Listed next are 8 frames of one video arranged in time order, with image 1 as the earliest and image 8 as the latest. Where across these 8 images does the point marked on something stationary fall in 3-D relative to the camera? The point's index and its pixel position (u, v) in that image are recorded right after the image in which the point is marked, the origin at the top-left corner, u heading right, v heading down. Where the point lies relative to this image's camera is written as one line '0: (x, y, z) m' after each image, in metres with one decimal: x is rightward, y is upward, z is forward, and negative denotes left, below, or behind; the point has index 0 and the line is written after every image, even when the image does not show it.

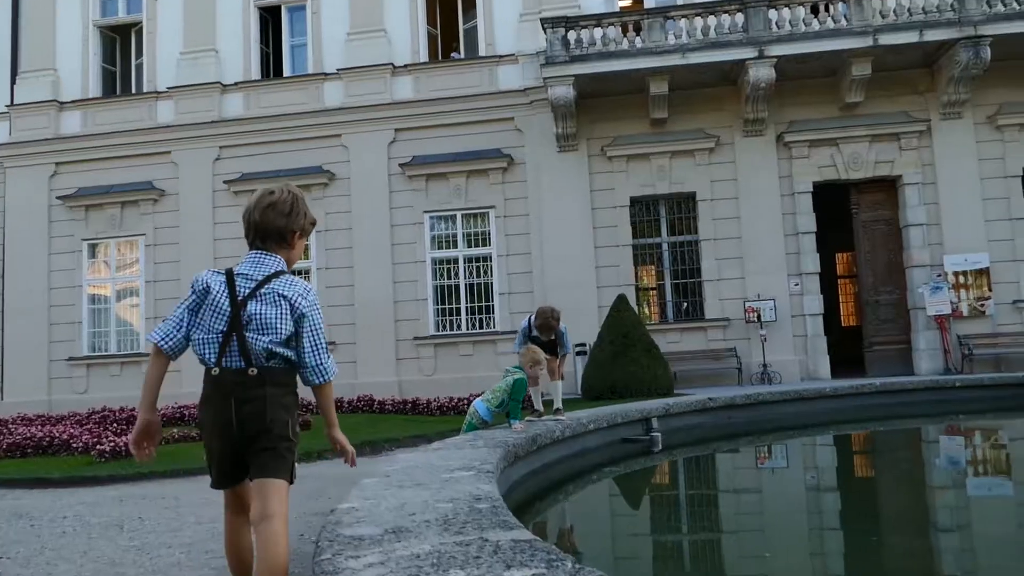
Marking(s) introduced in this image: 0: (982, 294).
0: (+6.4, -0.1, +11.7) m
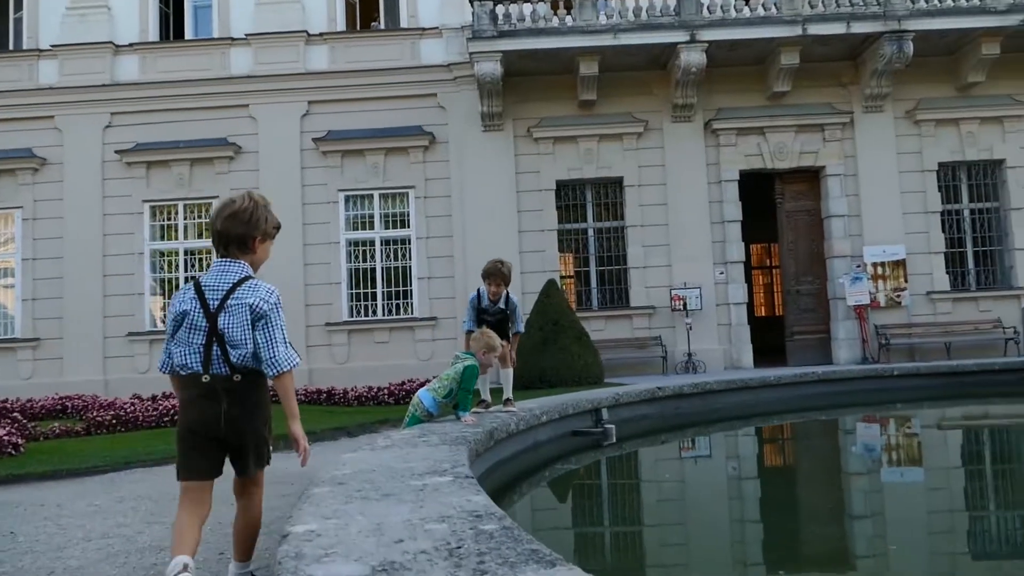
0: (+5.3, 0.0, +11.9) m
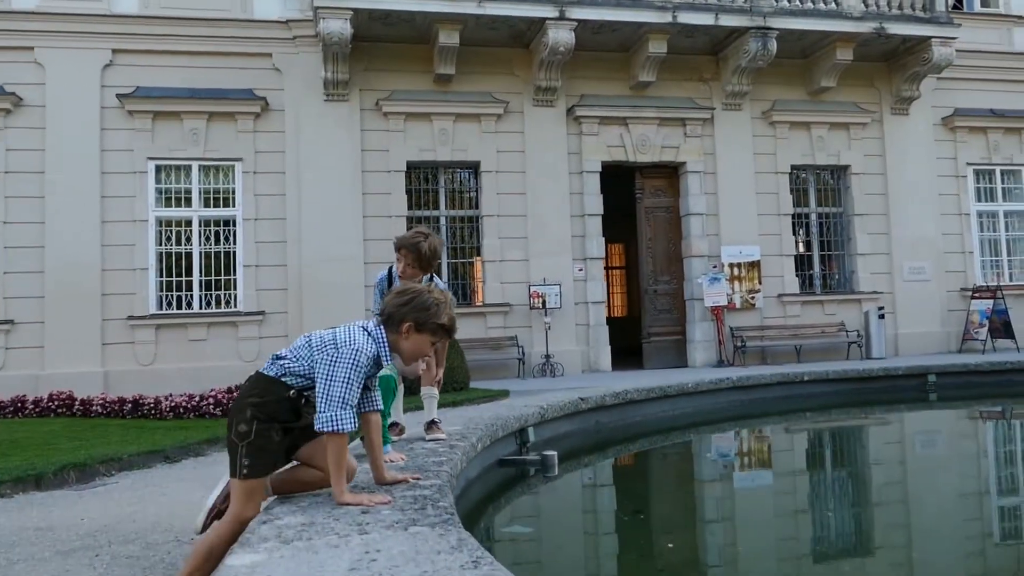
0: (+3.3, 0.0, +11.7) m
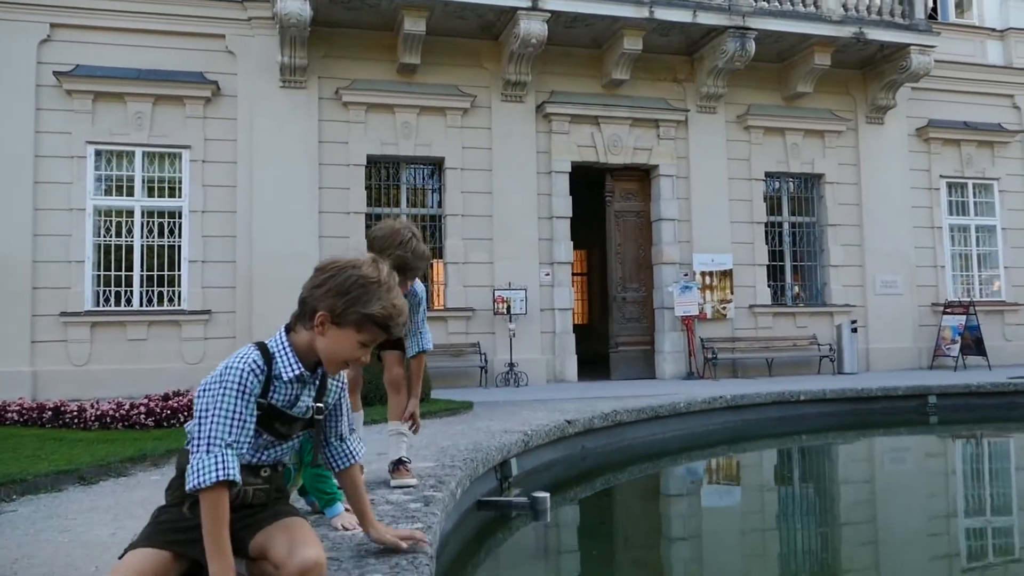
0: (+2.8, -0.1, +11.3) m
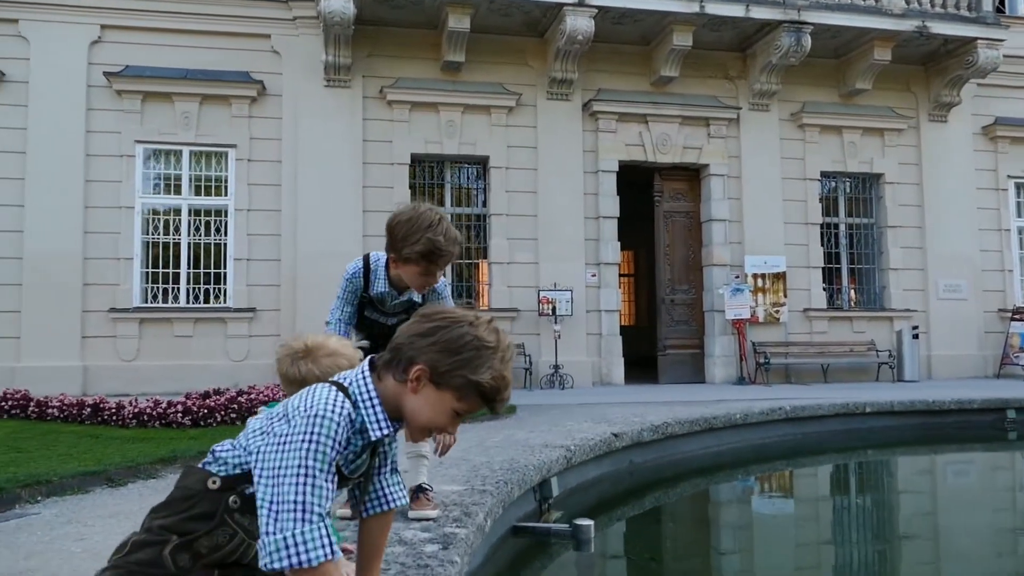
0: (+3.4, -0.2, +10.9) m
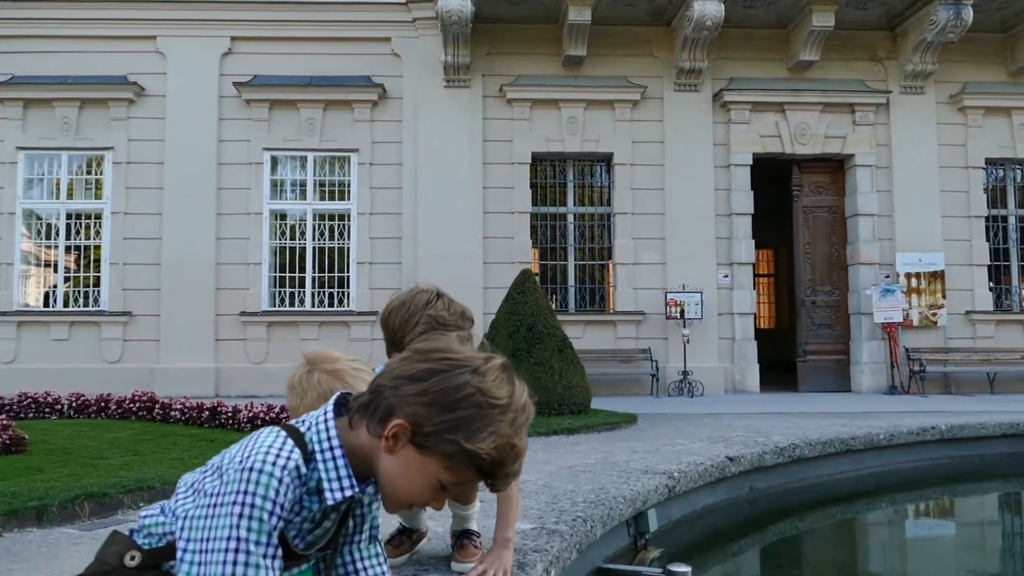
0: (+4.9, -0.2, +9.9) m
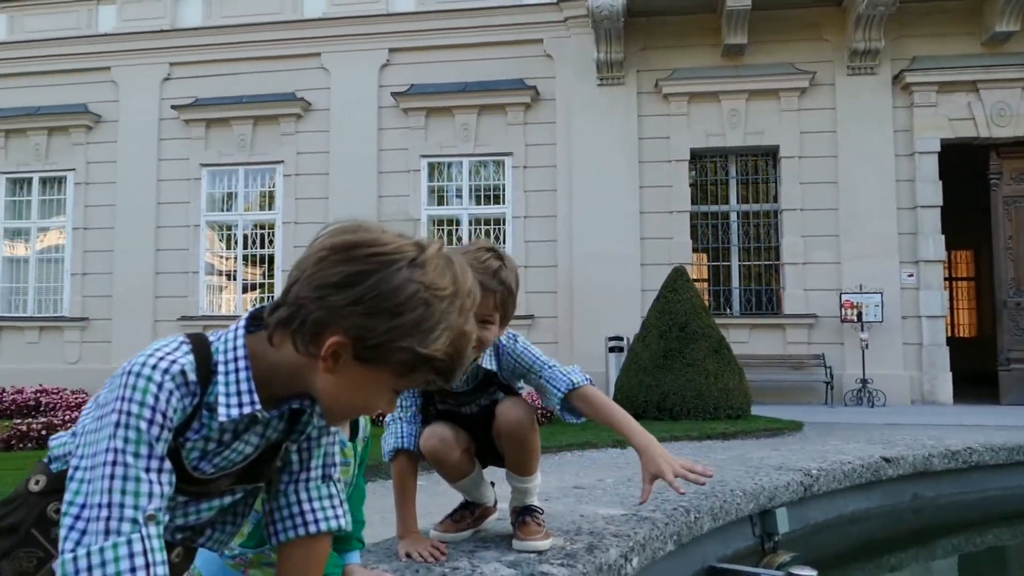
0: (+6.5, -0.1, +8.5) m
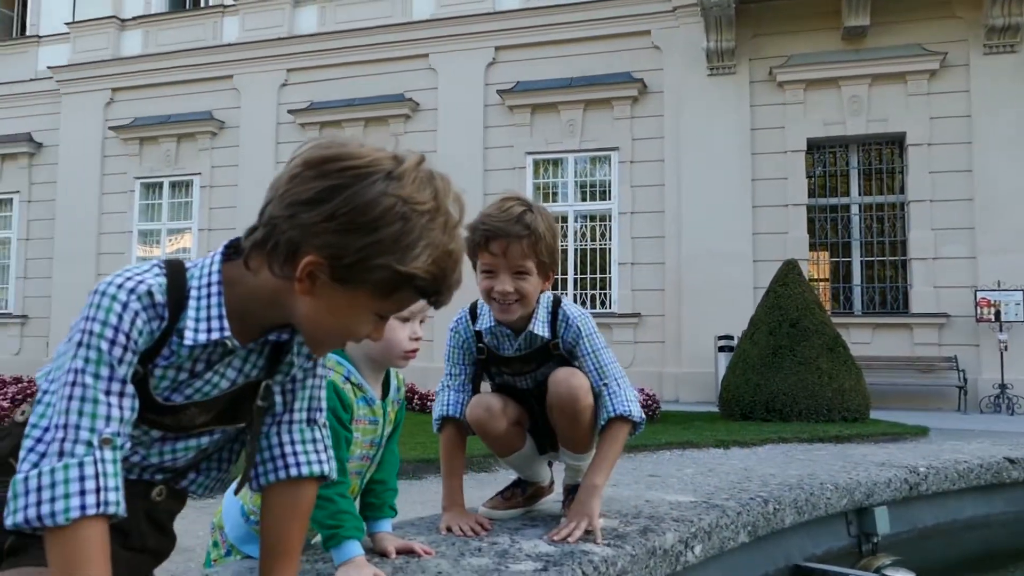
0: (+7.5, -0.1, +7.4) m
